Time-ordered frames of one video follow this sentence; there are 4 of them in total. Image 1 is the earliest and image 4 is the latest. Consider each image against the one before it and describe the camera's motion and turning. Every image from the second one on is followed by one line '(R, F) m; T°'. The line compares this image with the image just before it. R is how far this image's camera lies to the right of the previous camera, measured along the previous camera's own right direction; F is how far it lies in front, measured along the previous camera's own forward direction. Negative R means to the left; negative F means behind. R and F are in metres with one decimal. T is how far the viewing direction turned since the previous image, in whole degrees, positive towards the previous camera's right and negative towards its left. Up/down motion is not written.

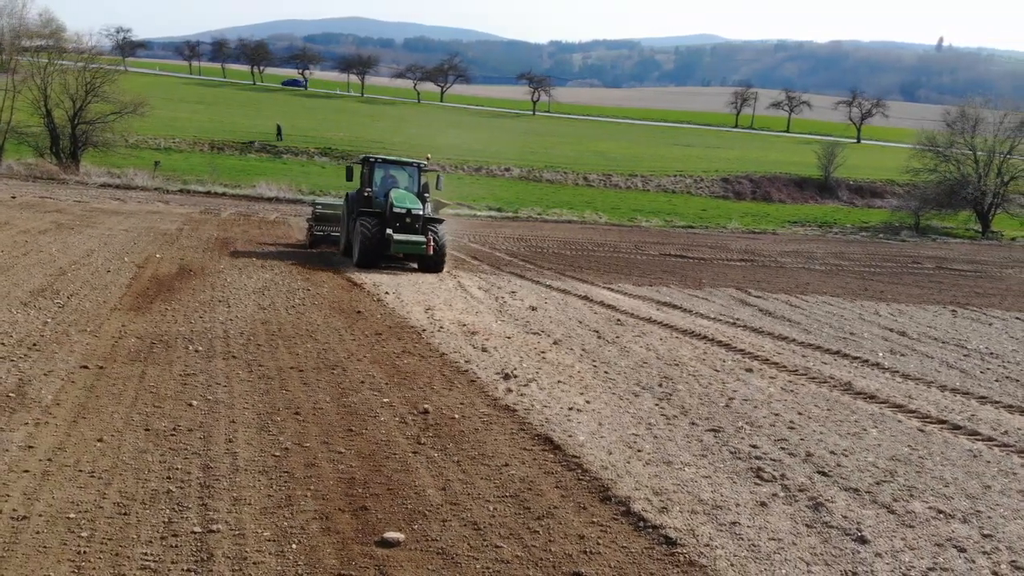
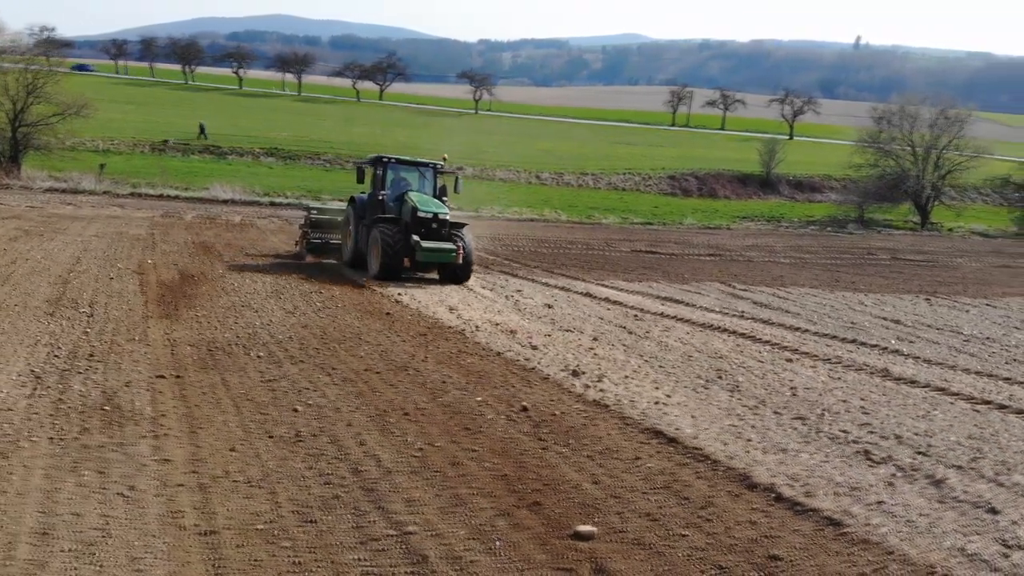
(-1.7, -0.1) m; +5°
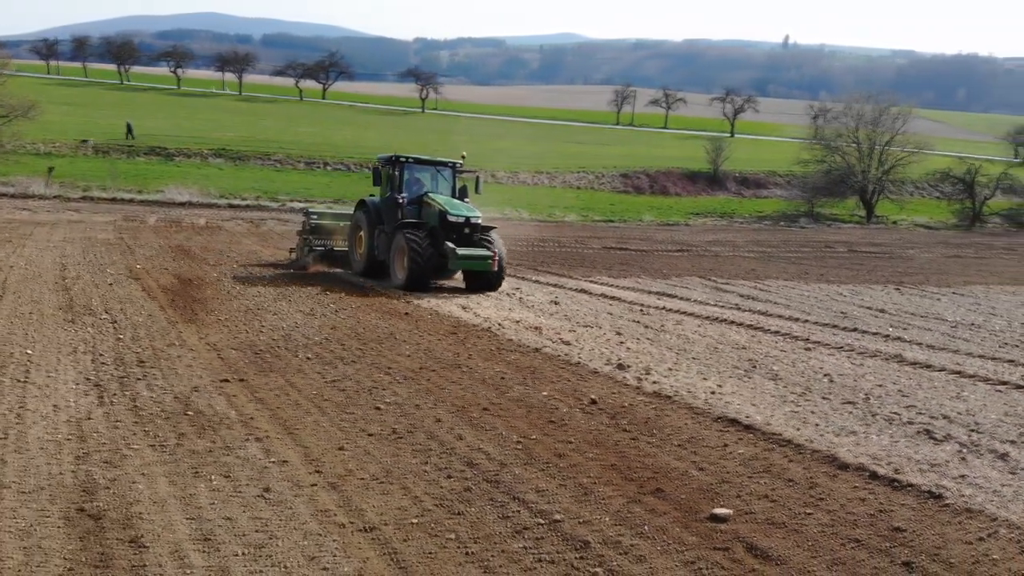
(-1.3, -0.1) m; +5°
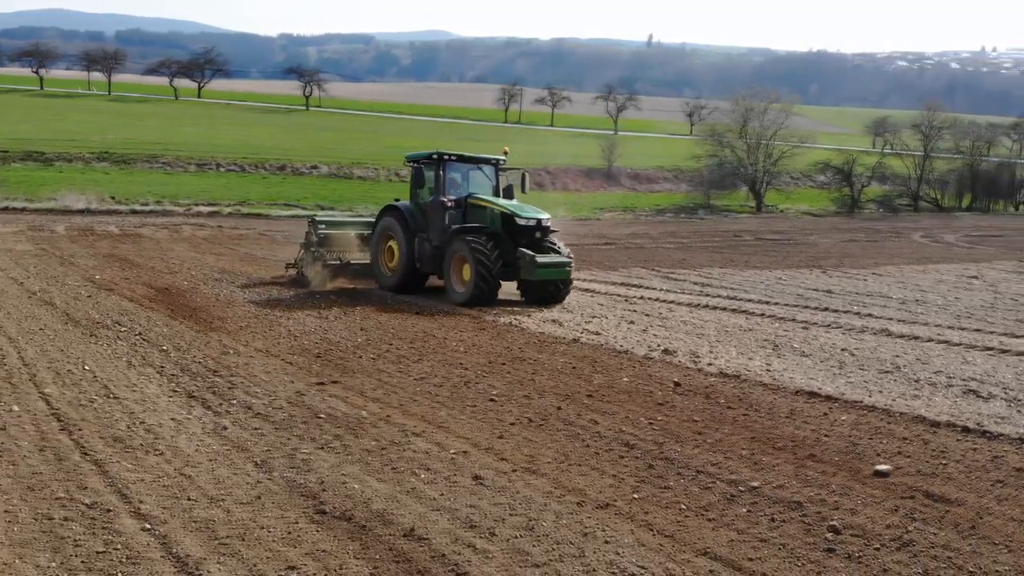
(-2.3, -0.2) m; +9°
